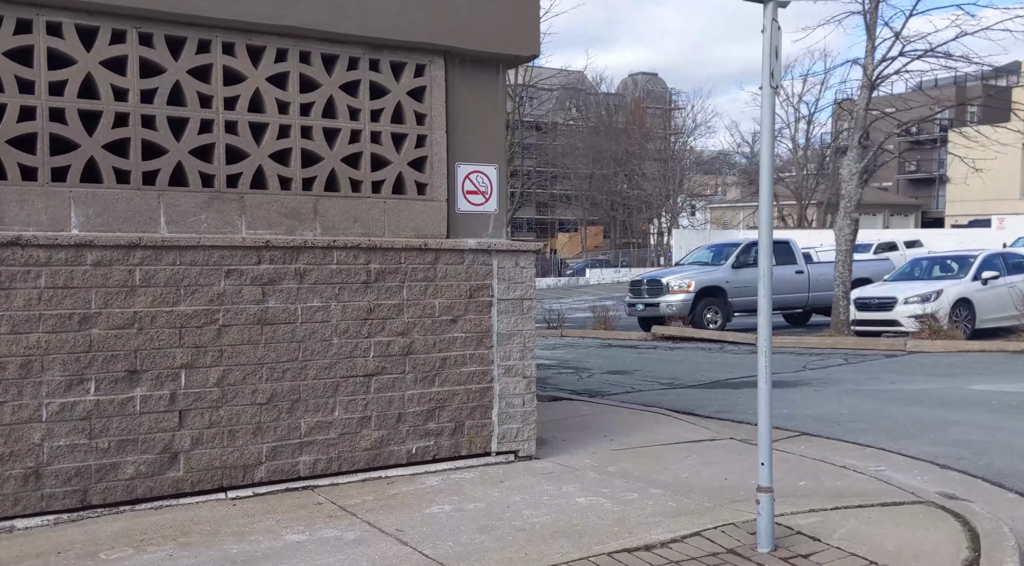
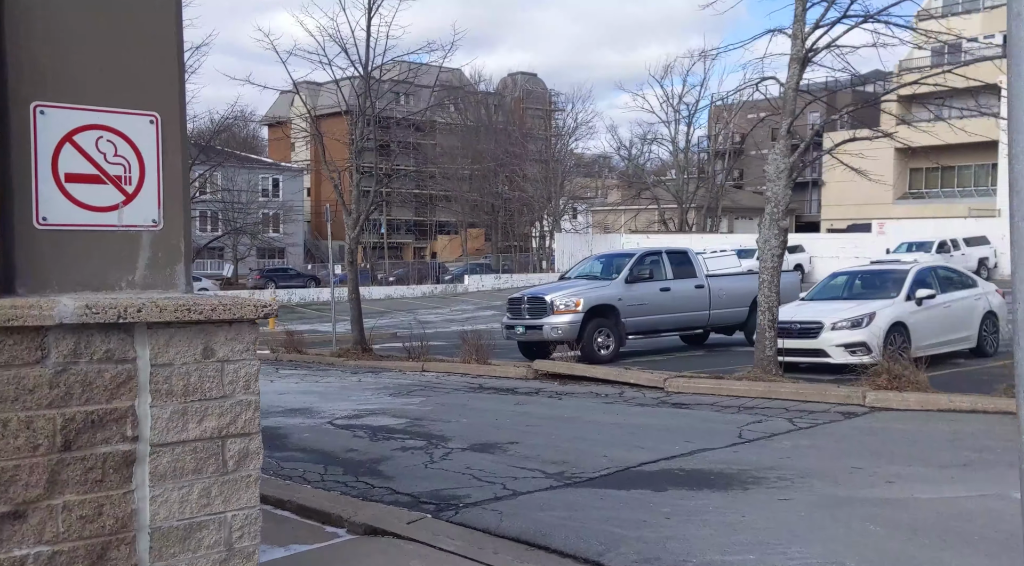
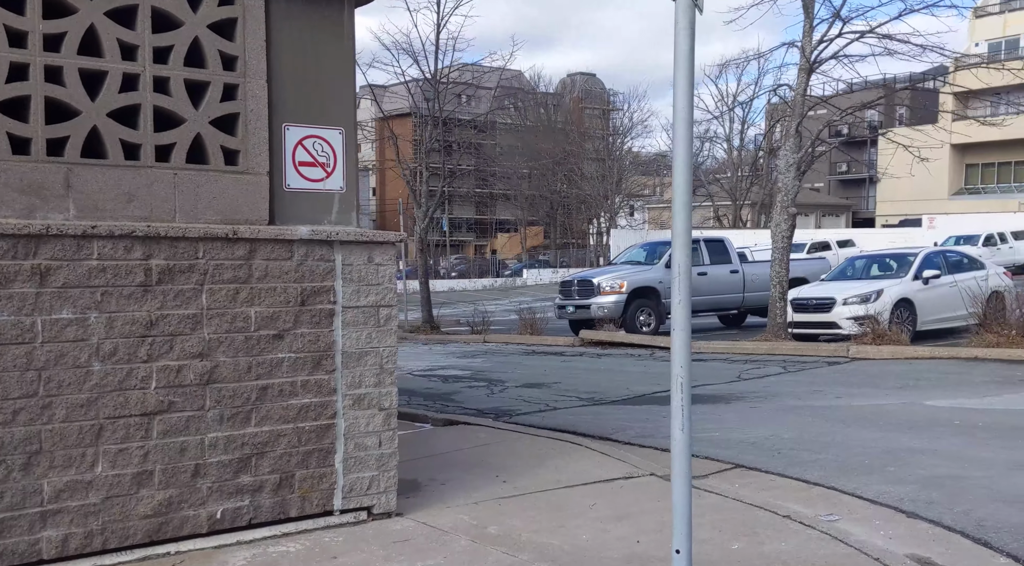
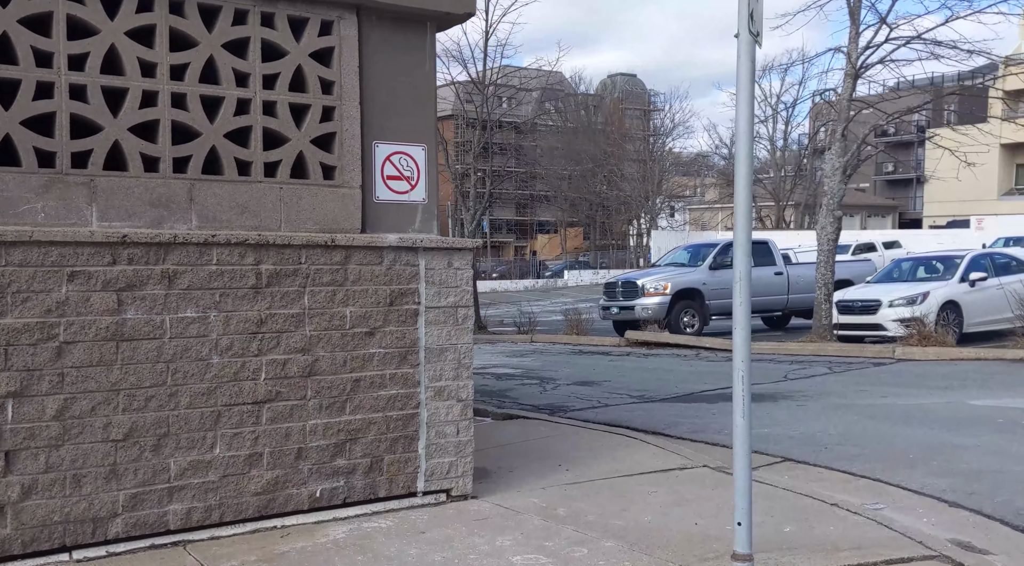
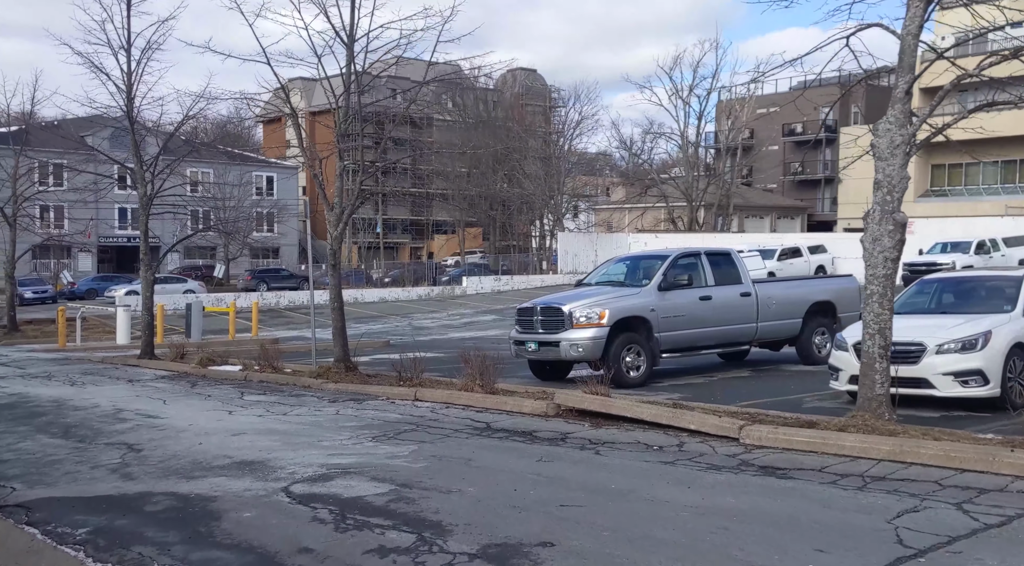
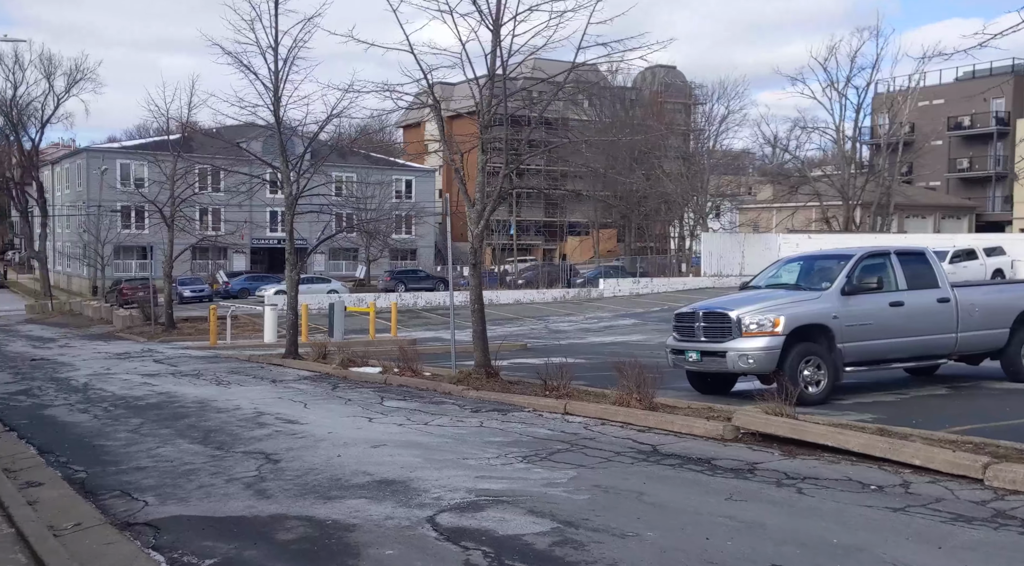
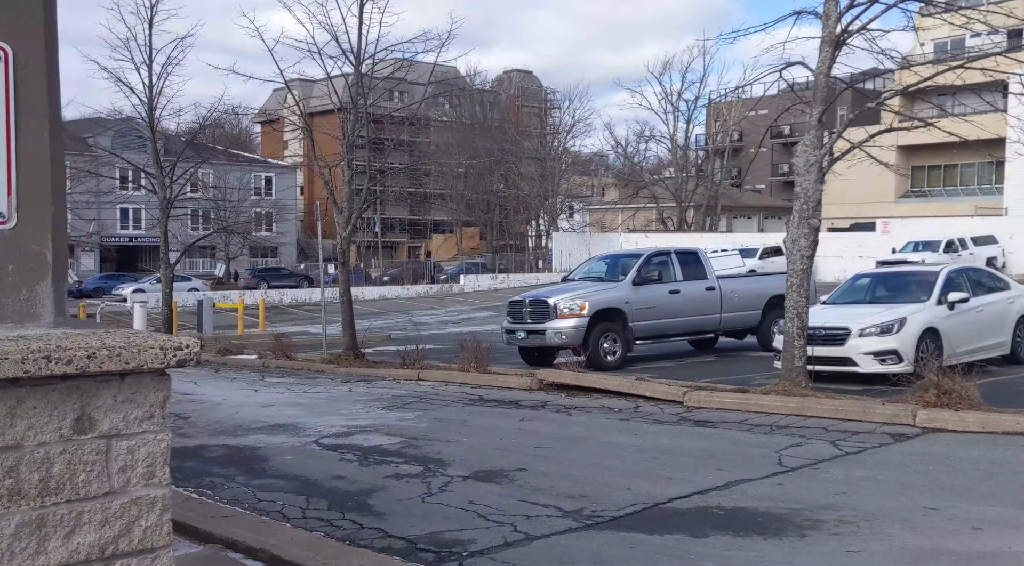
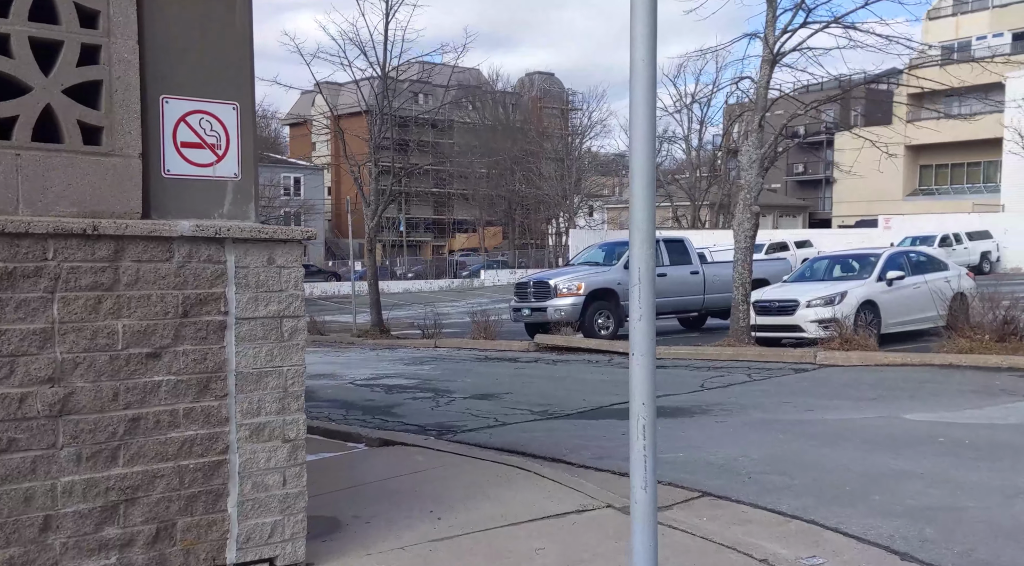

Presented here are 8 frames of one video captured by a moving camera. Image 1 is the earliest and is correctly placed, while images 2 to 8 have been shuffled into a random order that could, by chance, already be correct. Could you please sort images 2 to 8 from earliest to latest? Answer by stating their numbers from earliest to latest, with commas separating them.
4, 3, 8, 2, 7, 5, 6
